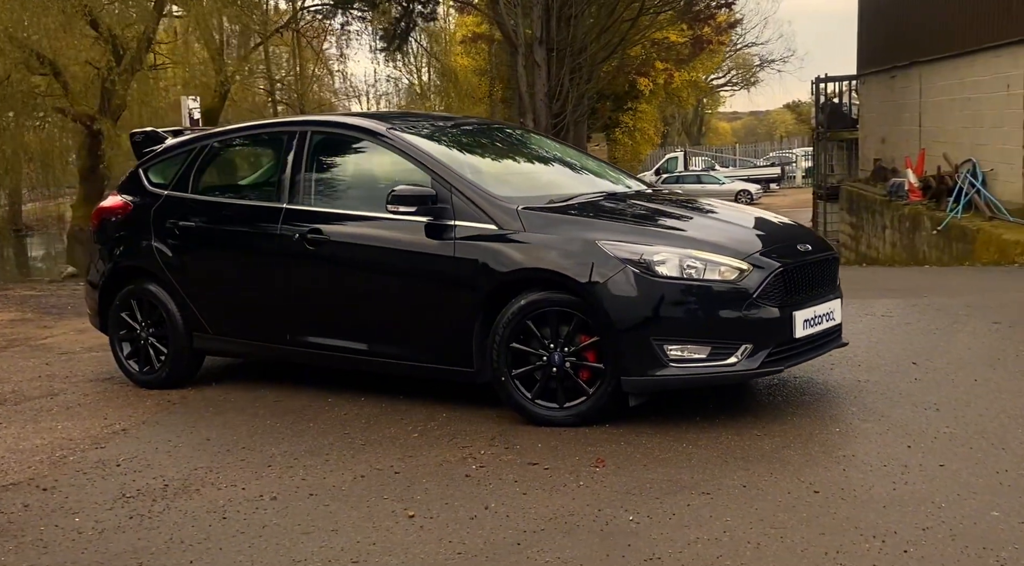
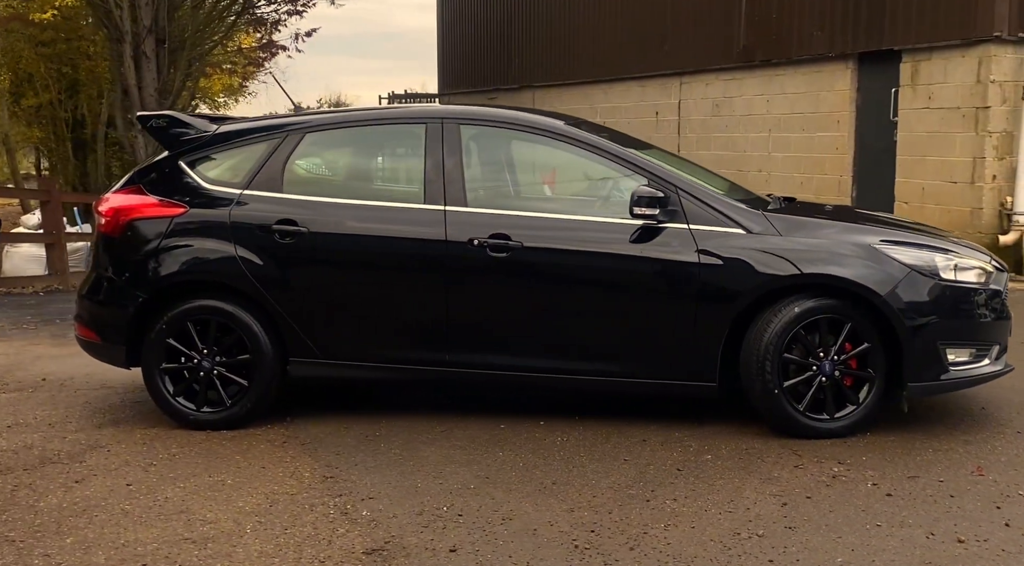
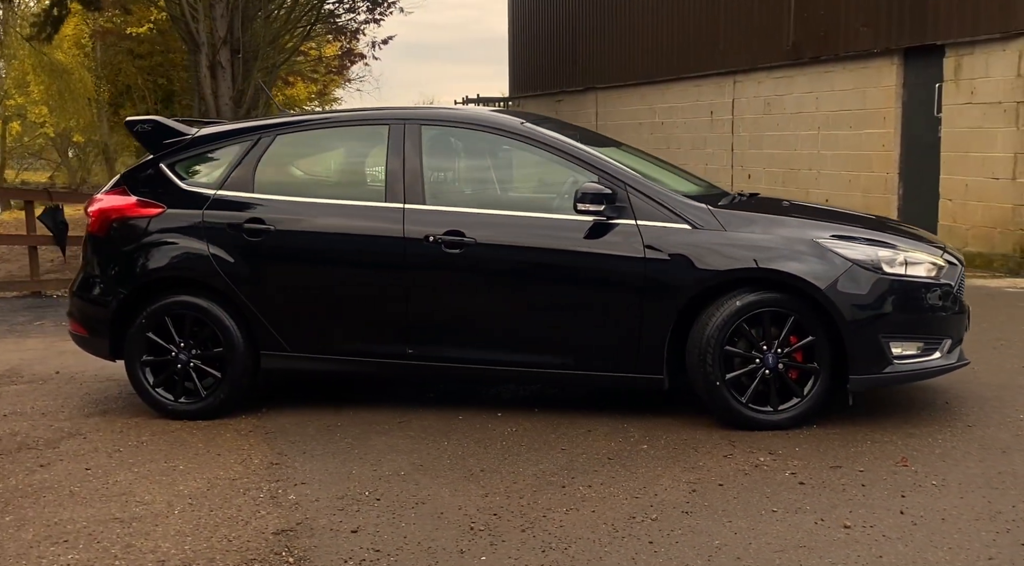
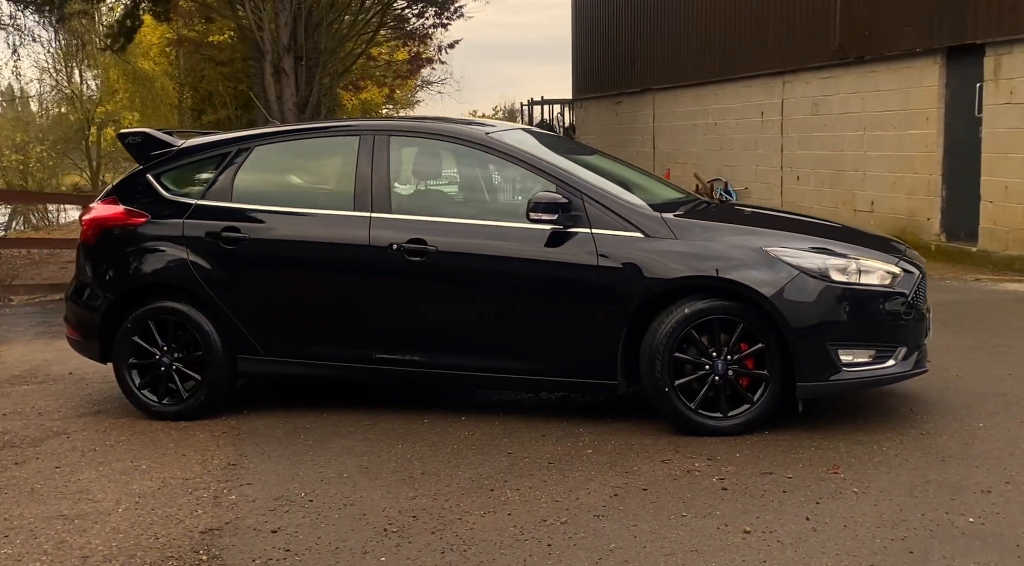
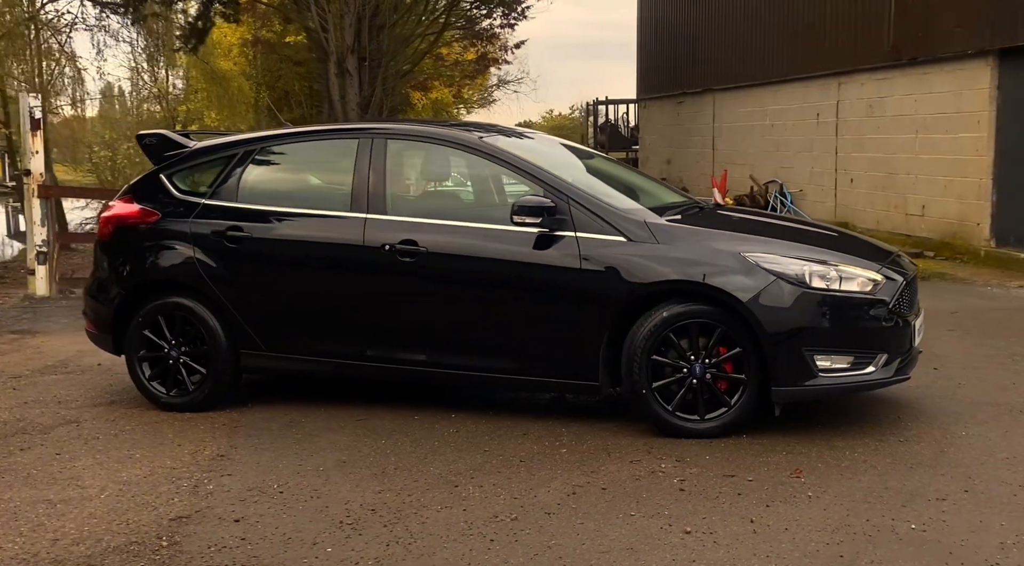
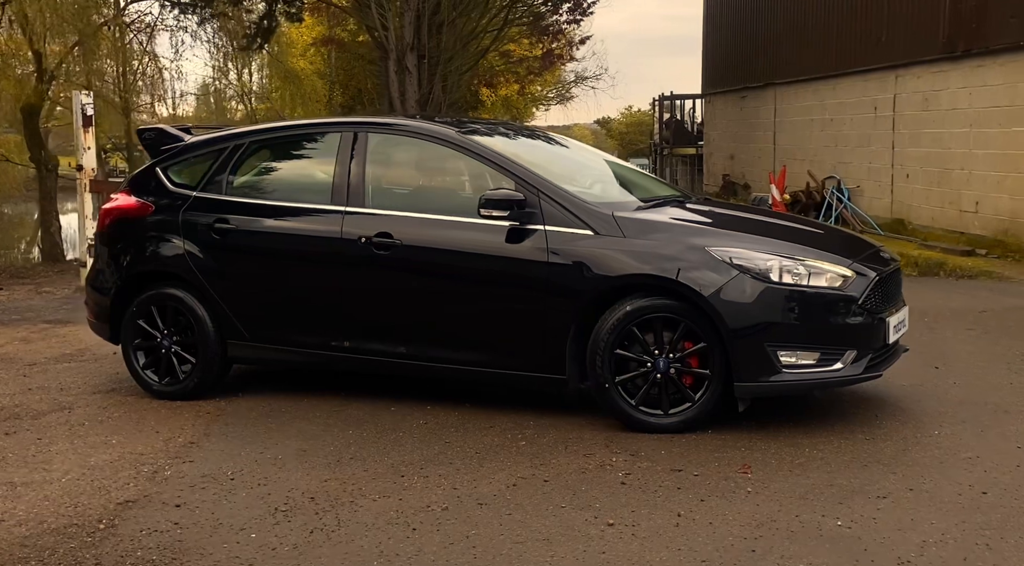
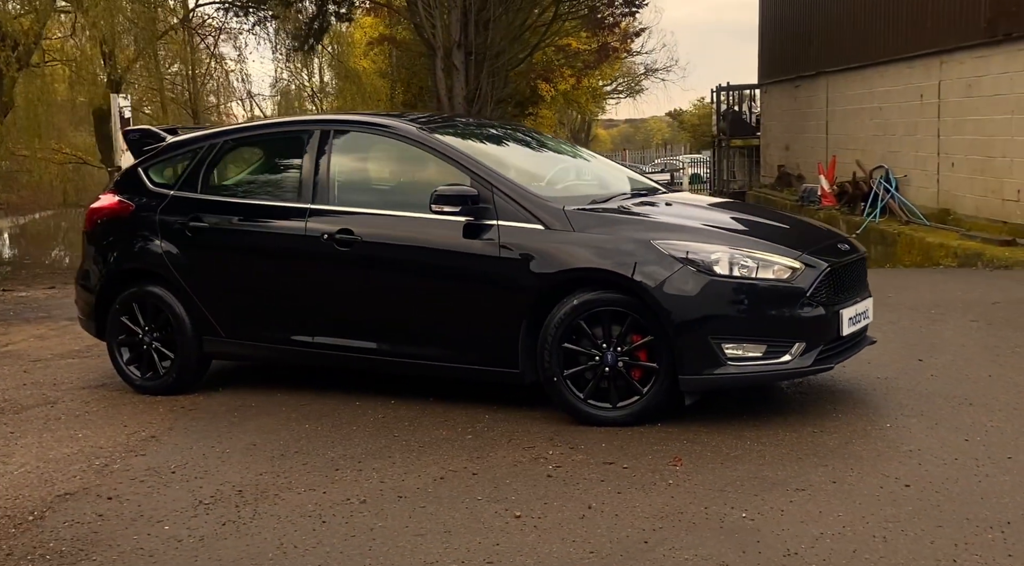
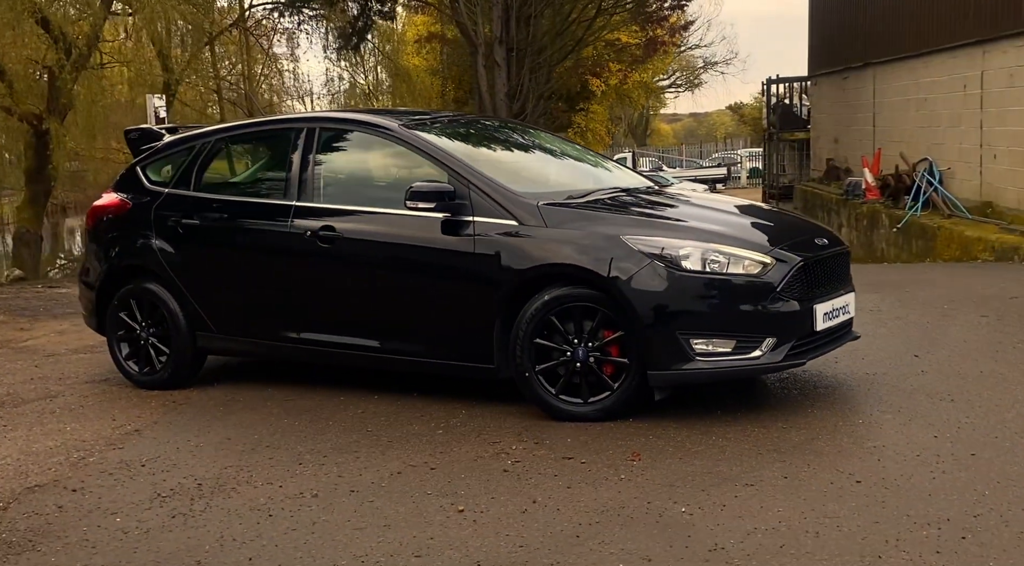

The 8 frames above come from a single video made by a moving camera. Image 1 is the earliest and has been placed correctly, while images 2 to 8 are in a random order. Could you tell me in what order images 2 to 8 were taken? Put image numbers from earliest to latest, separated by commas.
8, 7, 6, 5, 4, 3, 2
